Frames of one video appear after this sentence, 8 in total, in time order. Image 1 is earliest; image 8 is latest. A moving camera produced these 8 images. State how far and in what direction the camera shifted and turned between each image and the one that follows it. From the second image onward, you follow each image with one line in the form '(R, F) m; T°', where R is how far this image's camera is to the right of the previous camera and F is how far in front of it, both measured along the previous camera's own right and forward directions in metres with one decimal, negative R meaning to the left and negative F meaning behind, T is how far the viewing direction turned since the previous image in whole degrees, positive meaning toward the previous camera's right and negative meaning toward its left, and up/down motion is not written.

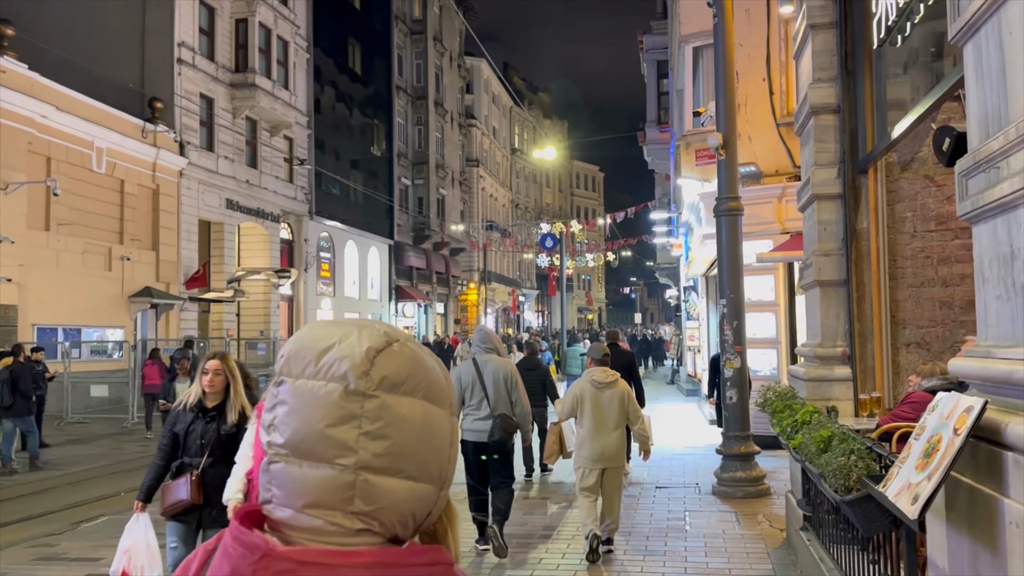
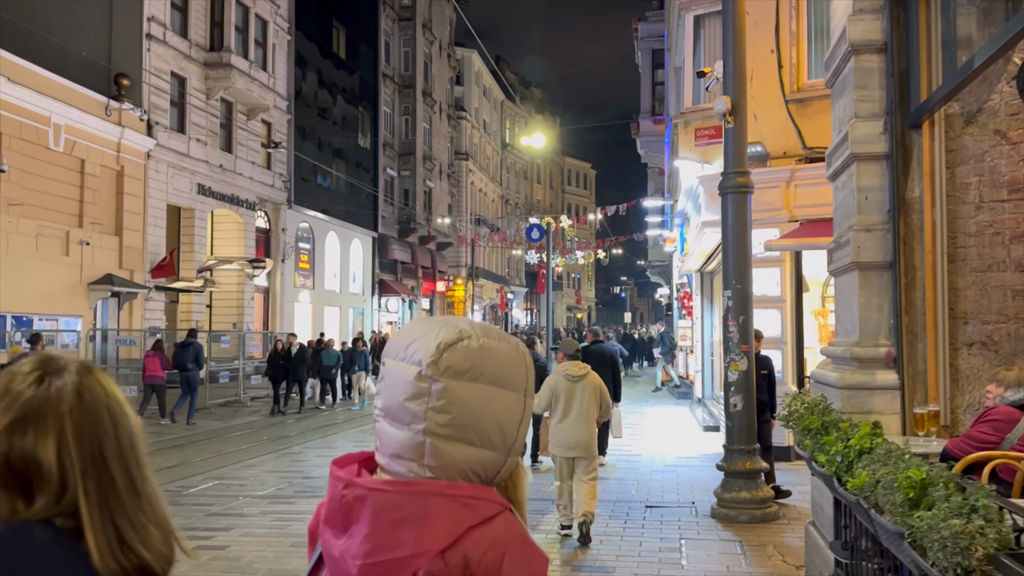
(+0.2, +1.3) m; +1°
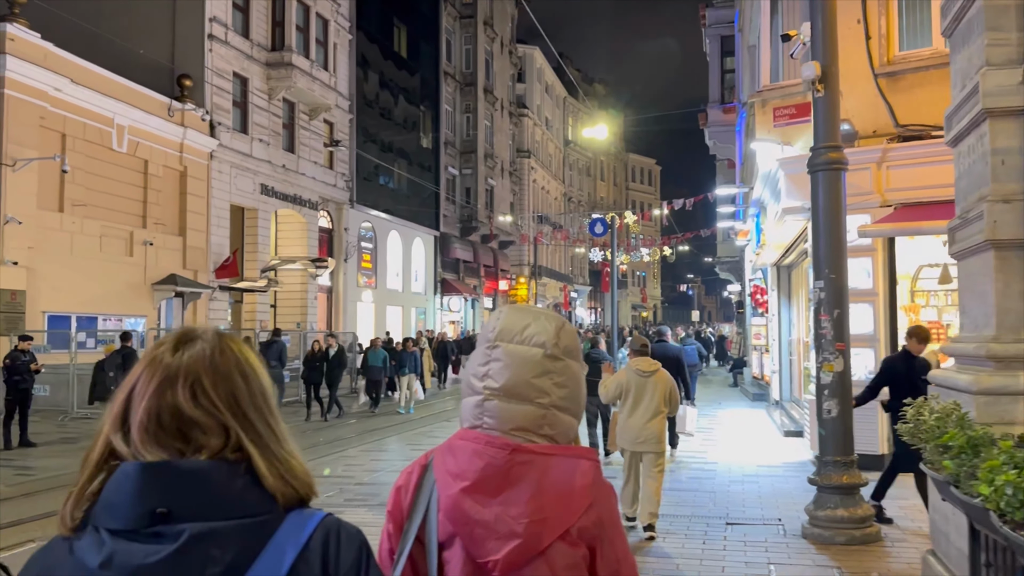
(0.0, +0.7) m; -5°
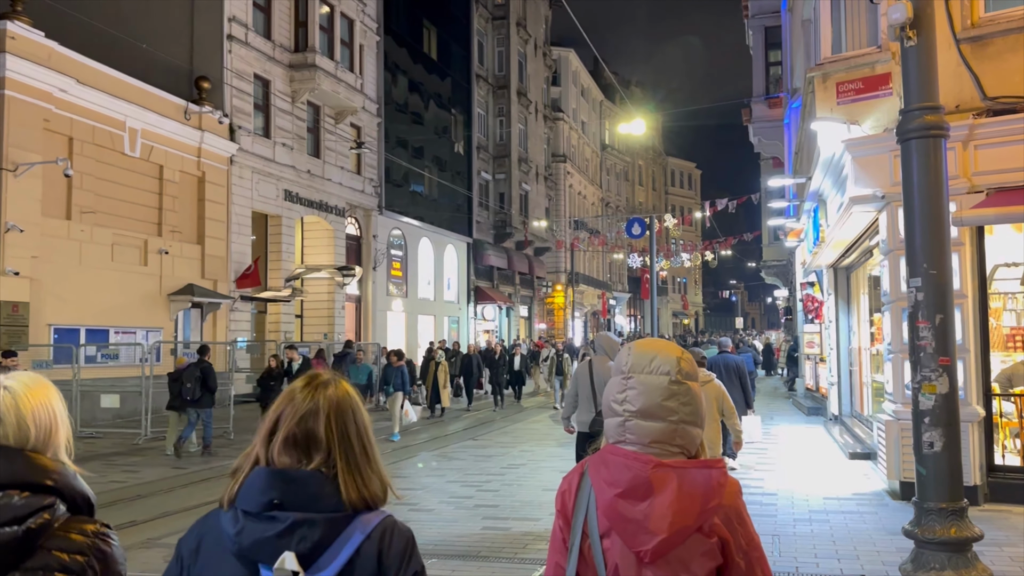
(+0.2, +1.4) m; -3°
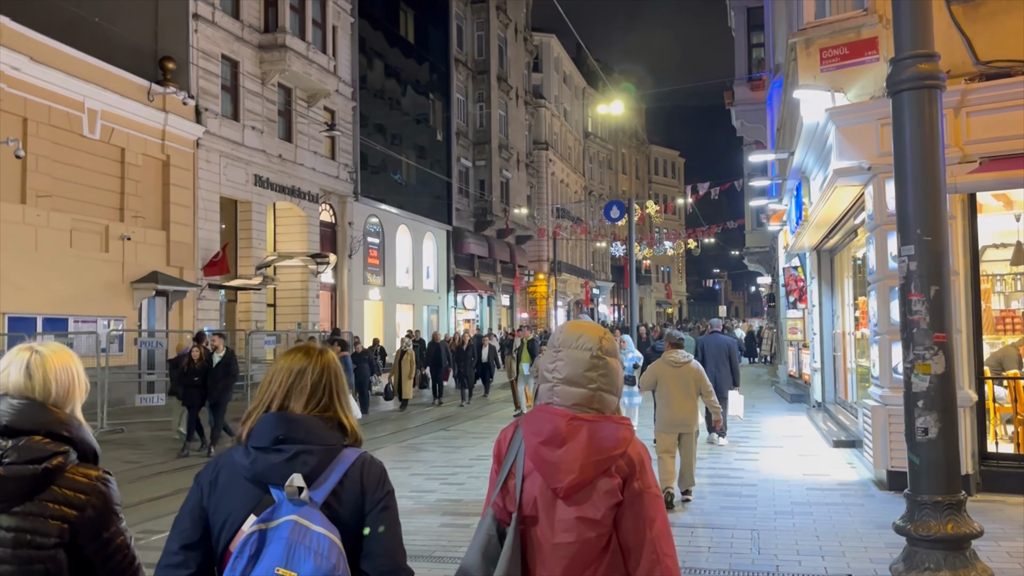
(+0.2, +0.6) m; +1°
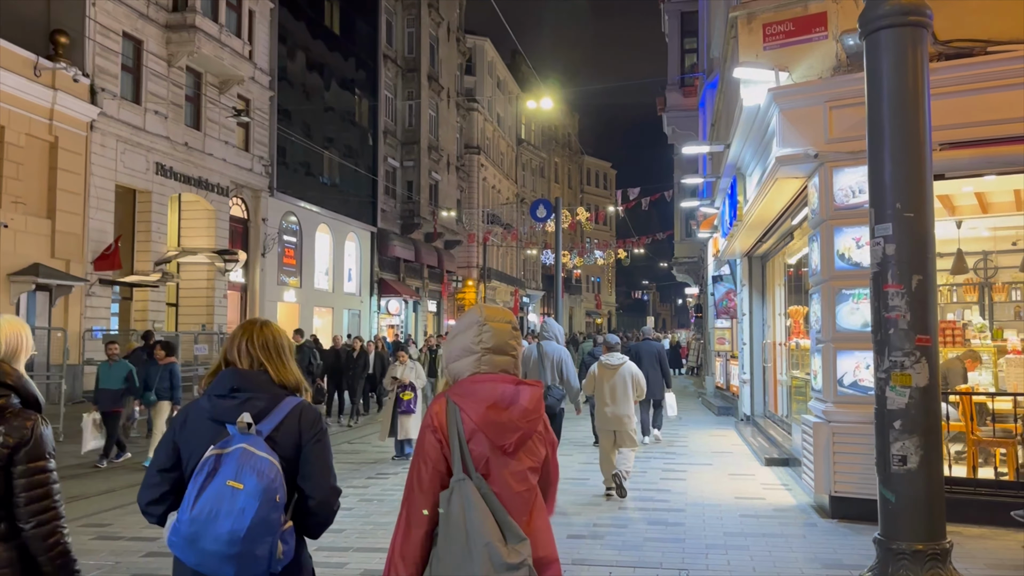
(+0.3, +1.2) m; +5°
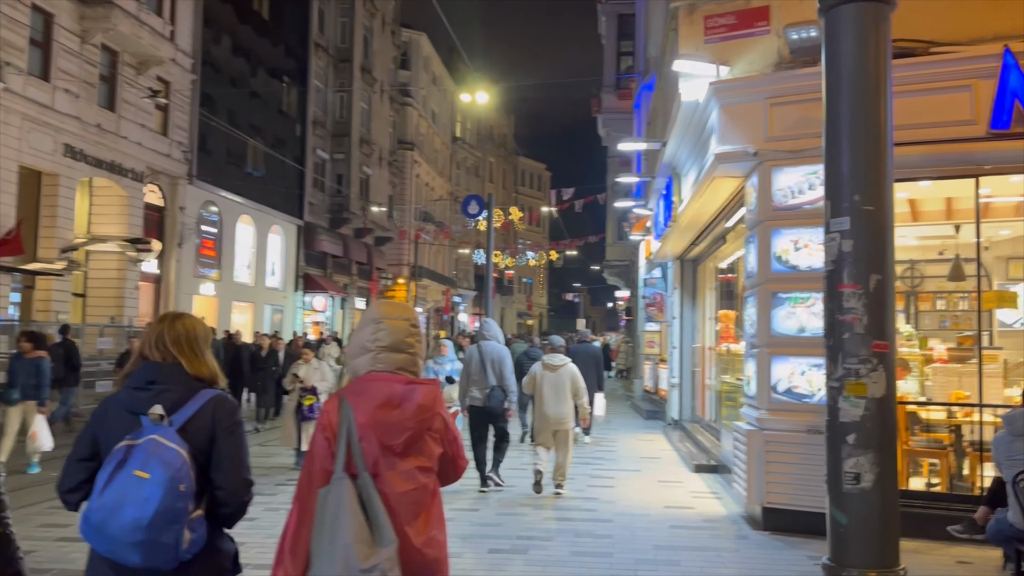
(+0.1, +0.5) m; +5°
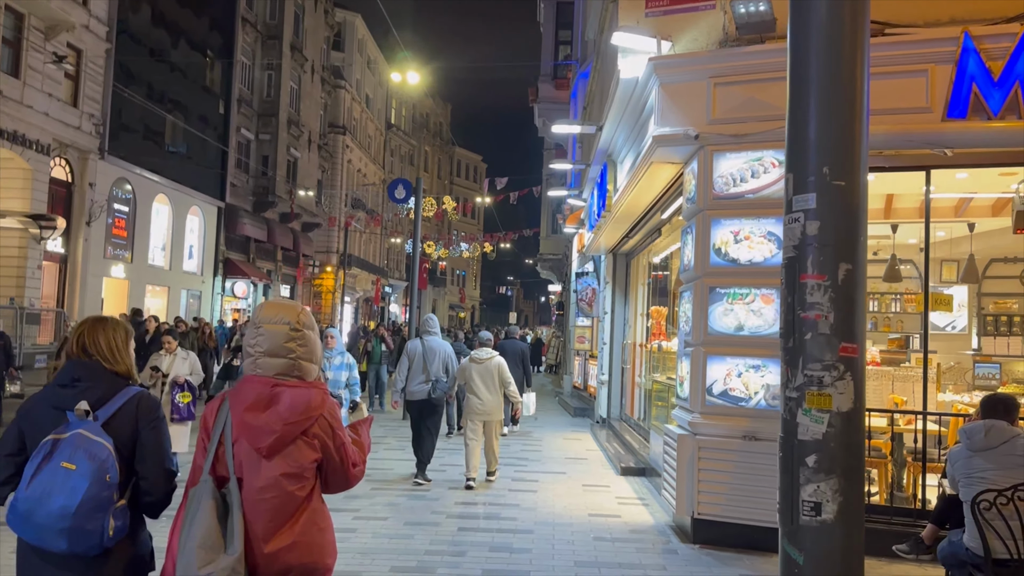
(+0.1, +0.7) m; +5°
